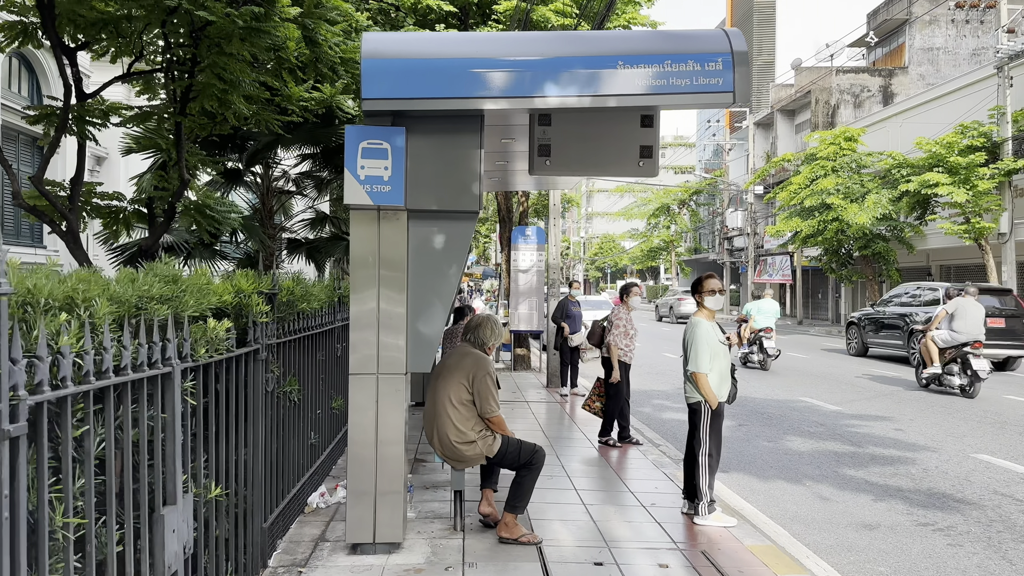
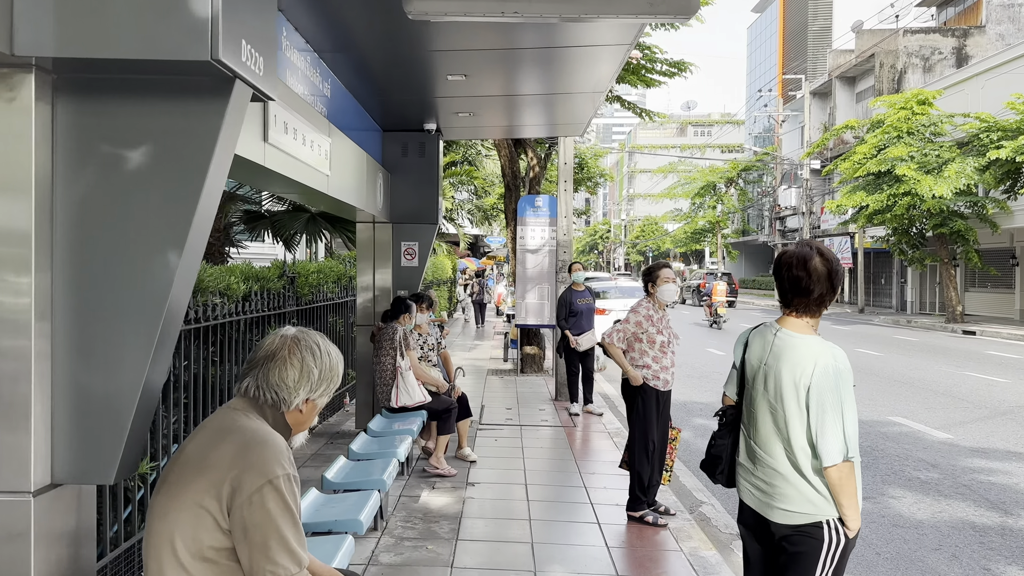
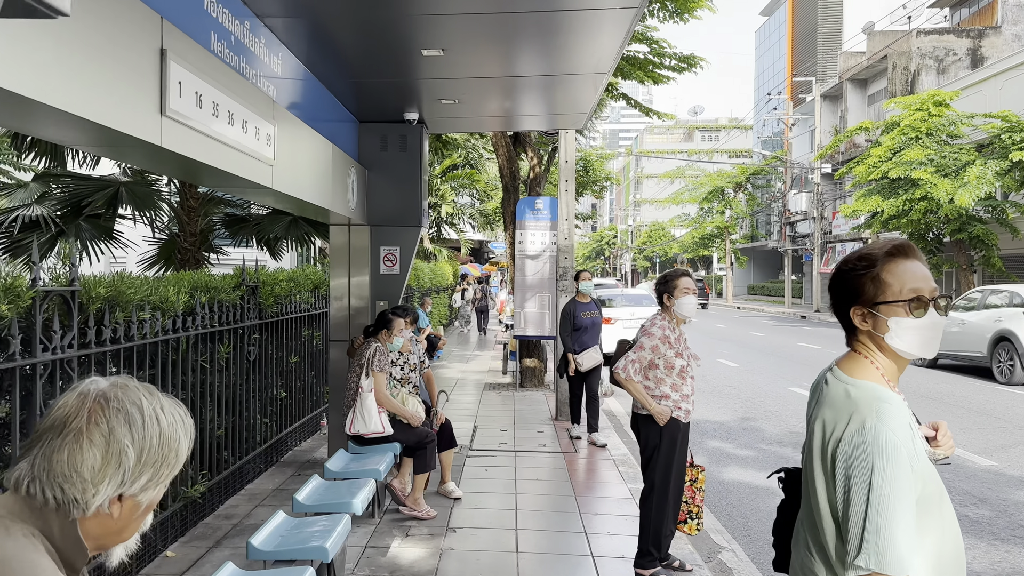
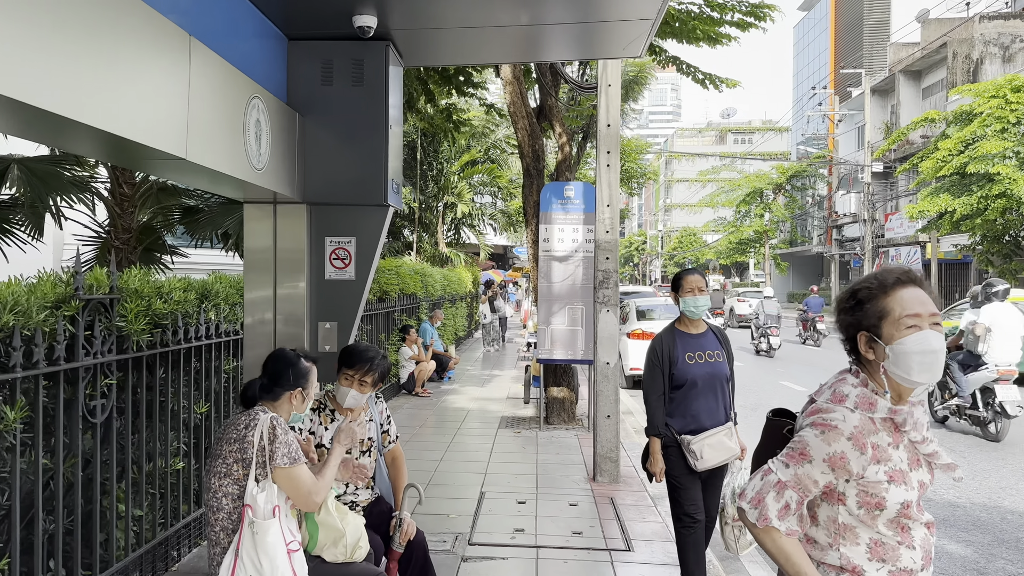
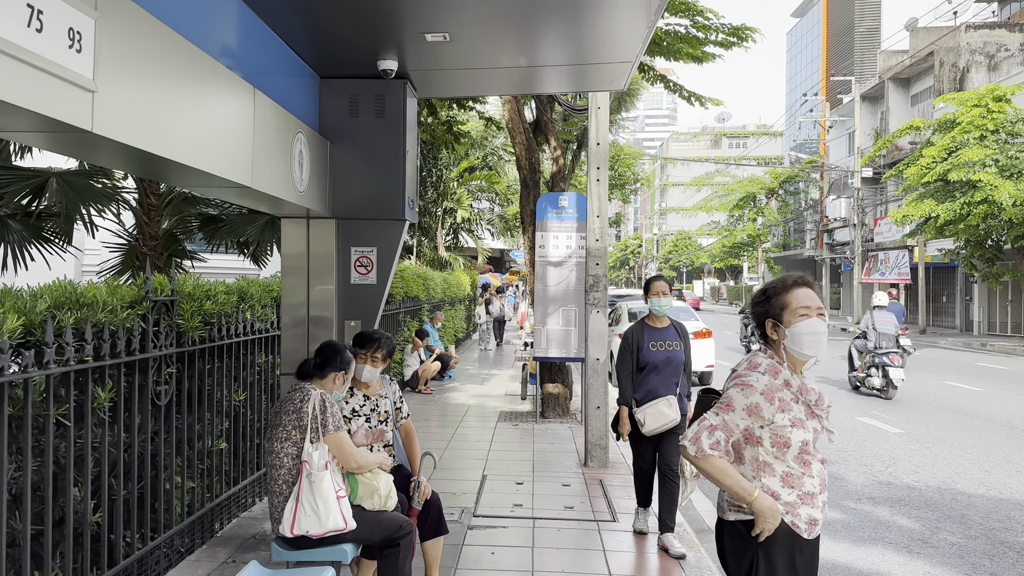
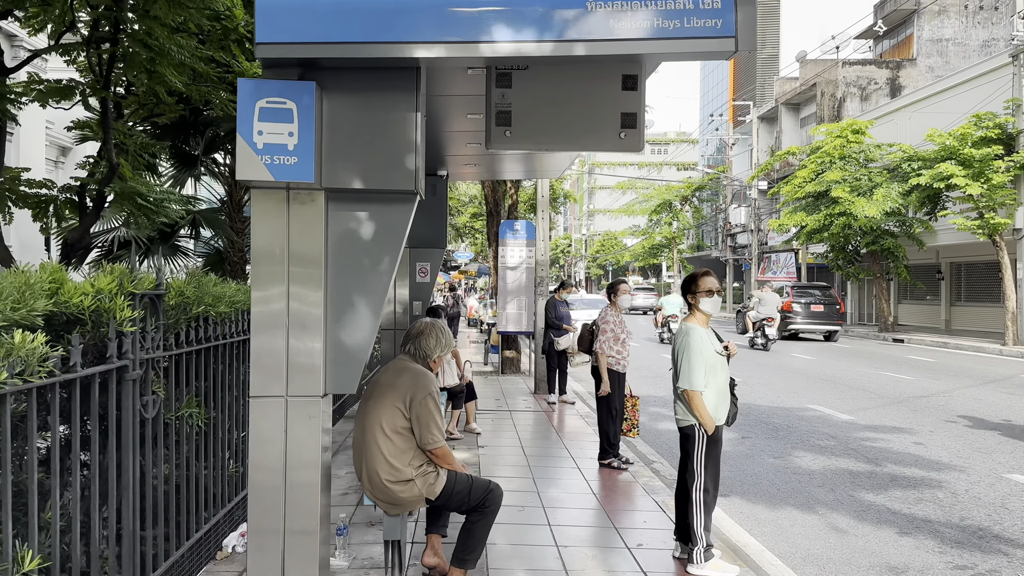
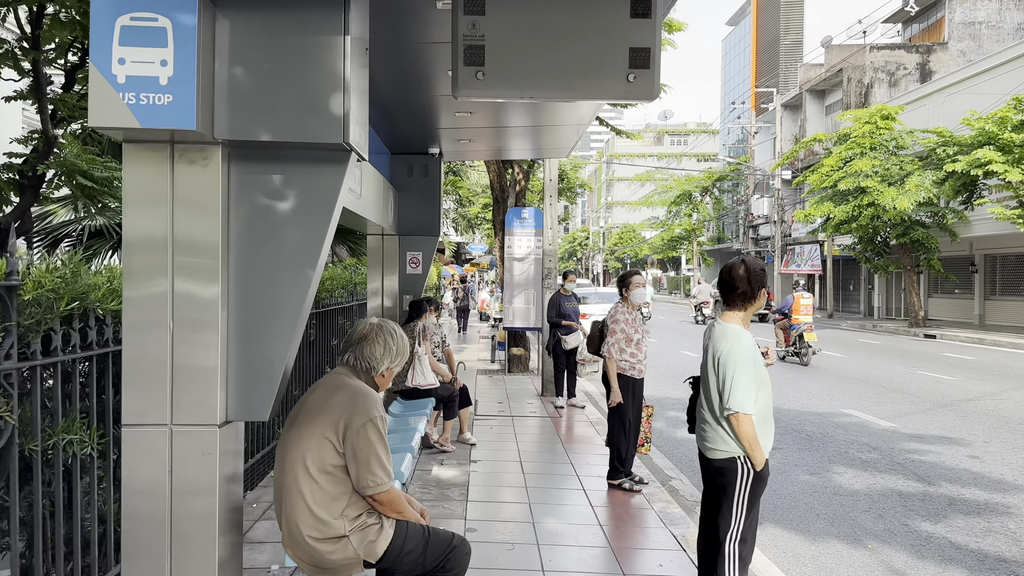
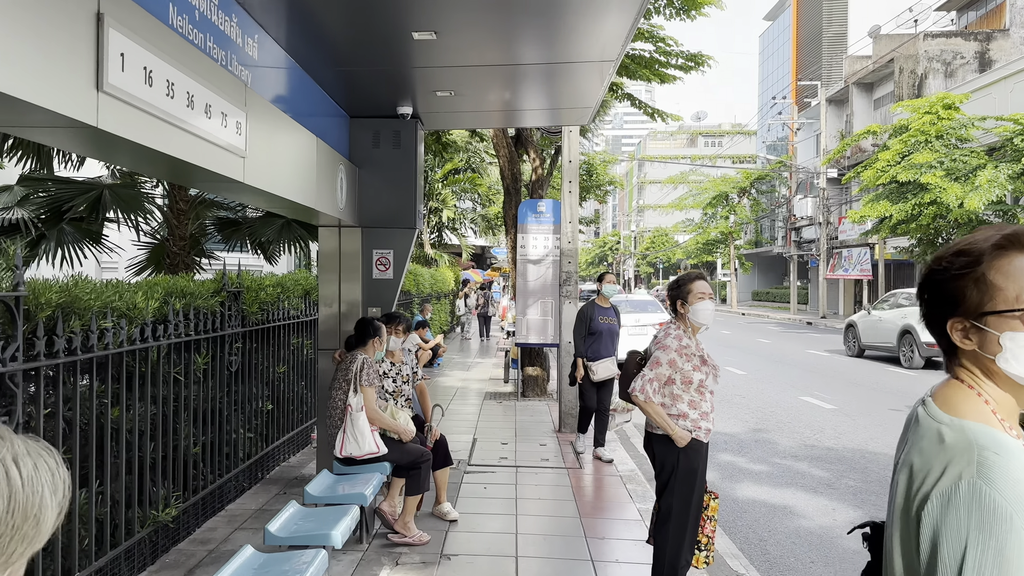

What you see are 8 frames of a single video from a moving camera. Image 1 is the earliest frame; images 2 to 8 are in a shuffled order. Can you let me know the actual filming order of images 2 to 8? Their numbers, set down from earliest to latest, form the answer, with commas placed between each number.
6, 7, 2, 3, 8, 5, 4
